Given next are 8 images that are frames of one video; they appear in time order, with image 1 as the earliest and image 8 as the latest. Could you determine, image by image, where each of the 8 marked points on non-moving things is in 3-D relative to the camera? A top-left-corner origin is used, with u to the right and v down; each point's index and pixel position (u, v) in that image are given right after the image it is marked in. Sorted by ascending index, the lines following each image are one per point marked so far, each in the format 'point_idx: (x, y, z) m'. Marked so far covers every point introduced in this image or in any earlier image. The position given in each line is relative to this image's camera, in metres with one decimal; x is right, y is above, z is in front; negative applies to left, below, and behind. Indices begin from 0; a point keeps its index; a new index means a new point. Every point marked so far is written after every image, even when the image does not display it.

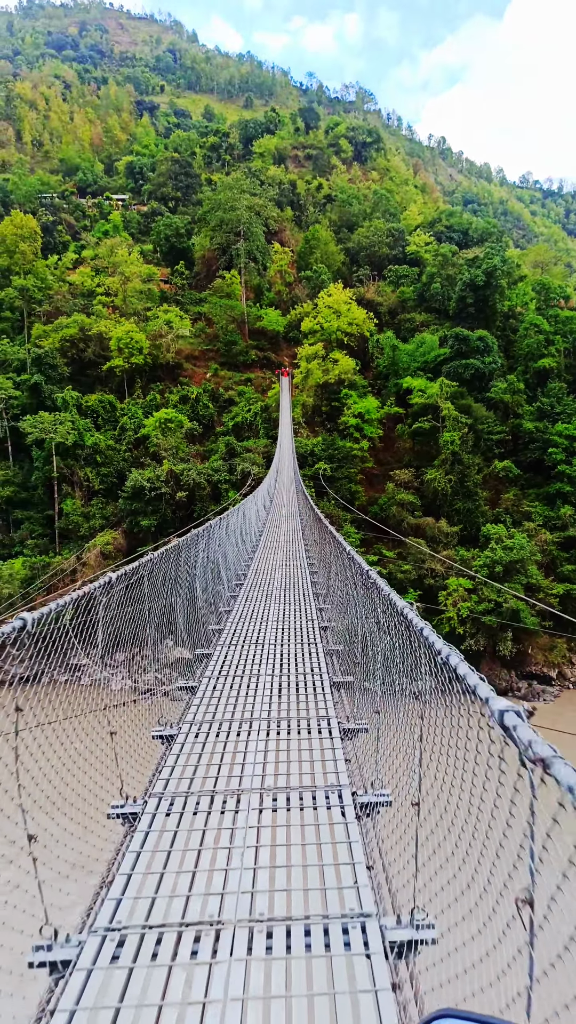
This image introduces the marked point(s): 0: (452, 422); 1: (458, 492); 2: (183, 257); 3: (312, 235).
0: (+2.8, +1.6, +12.9) m
1: (+2.8, +0.3, +12.4) m
2: (-2.8, +6.7, +19.7) m
3: (+0.6, +7.1, +19.1) m
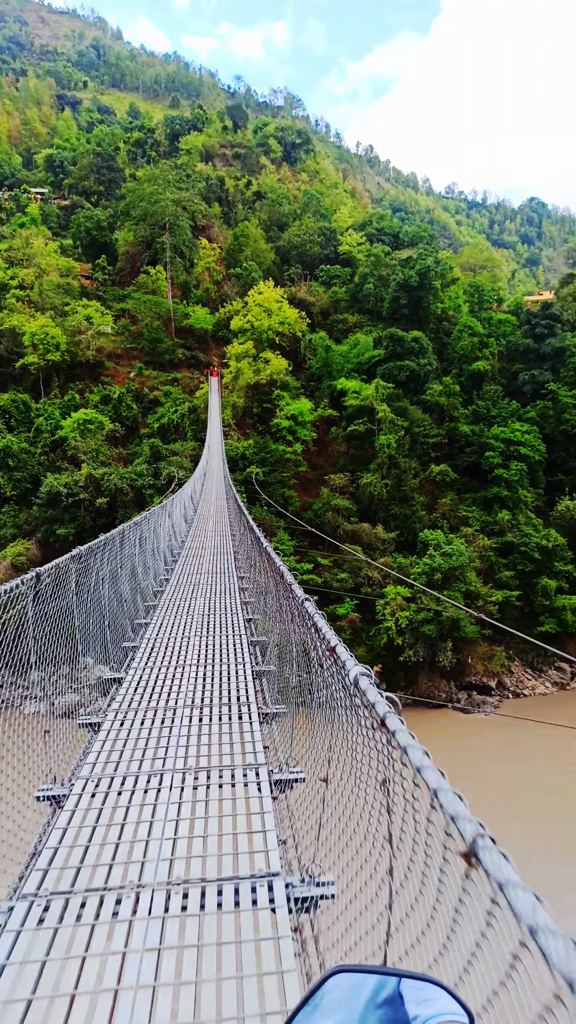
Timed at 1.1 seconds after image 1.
0: (+1.7, +1.5, +12.4) m
1: (+1.7, +0.2, +11.9) m
2: (-4.6, +6.5, +18.8) m
3: (-1.1, +6.9, +18.5) m
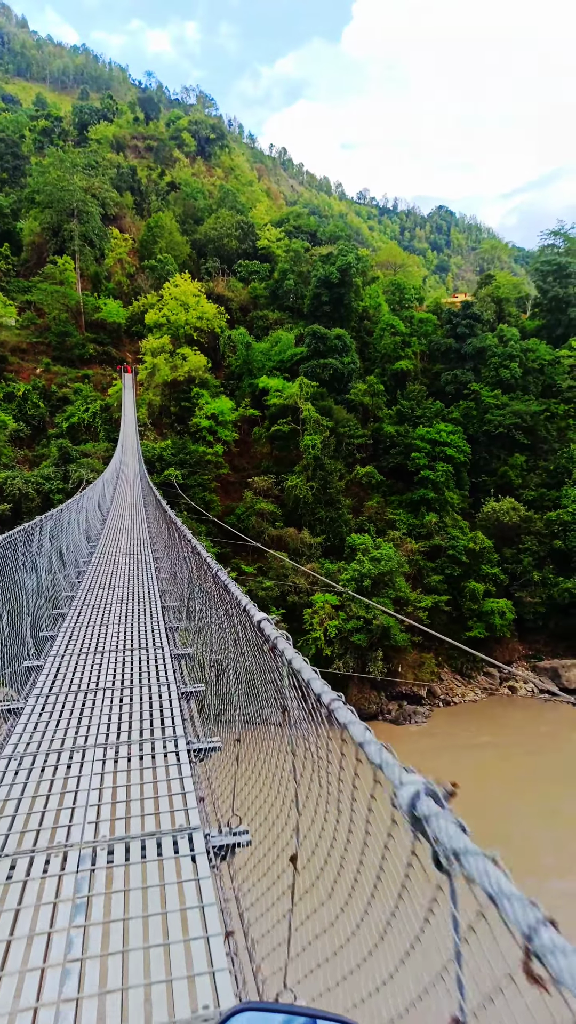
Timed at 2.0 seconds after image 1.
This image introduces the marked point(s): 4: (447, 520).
0: (+0.4, +1.4, +12.0) m
1: (+0.5, +0.2, +11.5) m
2: (-6.6, +6.4, +17.6) m
3: (-3.1, +6.8, +17.7) m
4: (+2.5, -0.1, +11.6) m
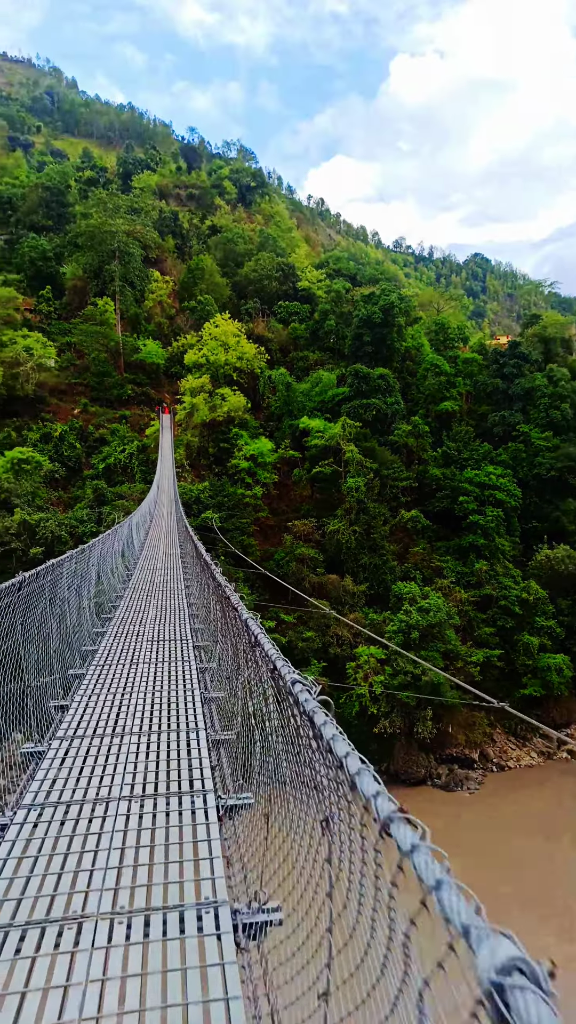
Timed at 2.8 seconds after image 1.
0: (+1.0, +0.7, +11.5) m
1: (+1.1, -0.5, +10.9) m
2: (-5.6, +5.4, +17.7) m
3: (-2.2, +5.8, +17.7) m
4: (+3.1, -0.8, +11.0) m
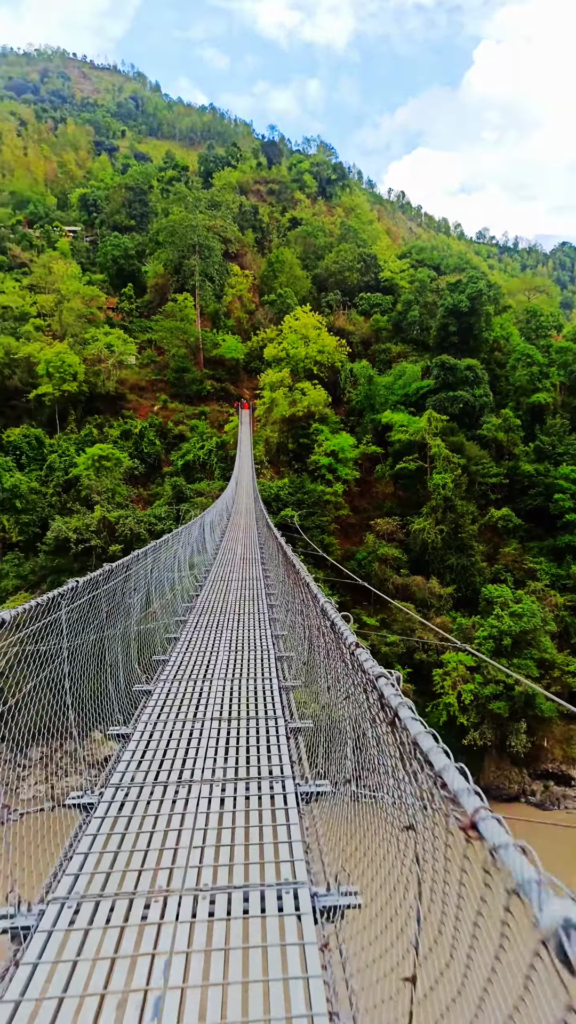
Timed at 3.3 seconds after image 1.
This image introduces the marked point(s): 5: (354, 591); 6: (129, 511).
0: (+2.2, +0.7, +11.0) m
1: (+2.2, -0.4, +10.4) m
2: (-3.7, +5.5, +17.8) m
3: (-0.3, +5.9, +17.4) m
4: (+4.2, -0.8, +10.2) m
5: (+1.0, -1.1, +10.9) m
6: (-2.2, 0.0, +10.2) m
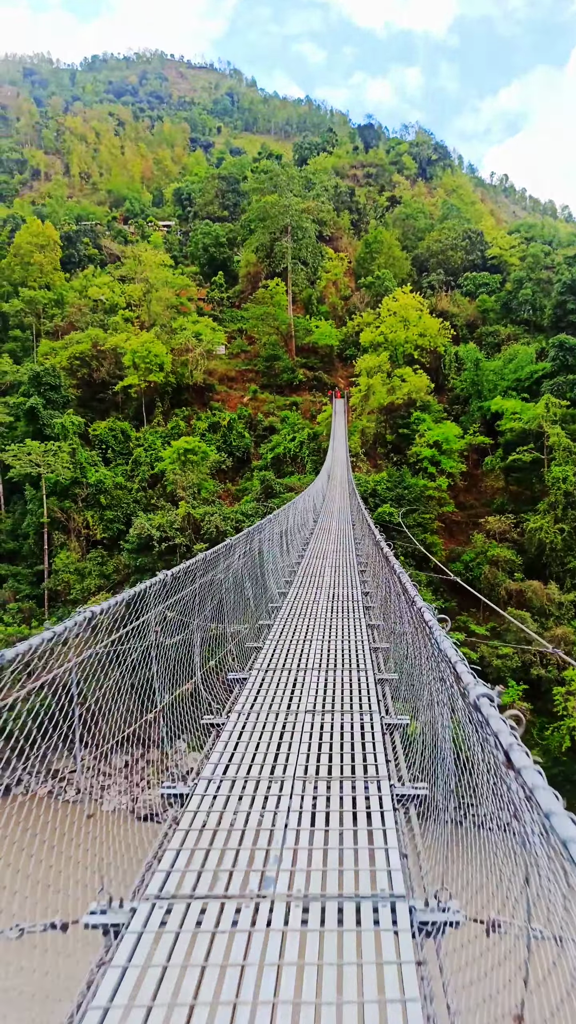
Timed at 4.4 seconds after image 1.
0: (+3.5, +0.8, +9.7) m
1: (+3.5, -0.4, +9.1) m
2: (-1.5, +5.5, +17.3) m
3: (+1.9, +6.0, +16.4) m
4: (+5.4, -0.8, +8.8) m
5: (+2.2, -1.1, +9.8) m
6: (-0.9, +0.1, +9.5) m
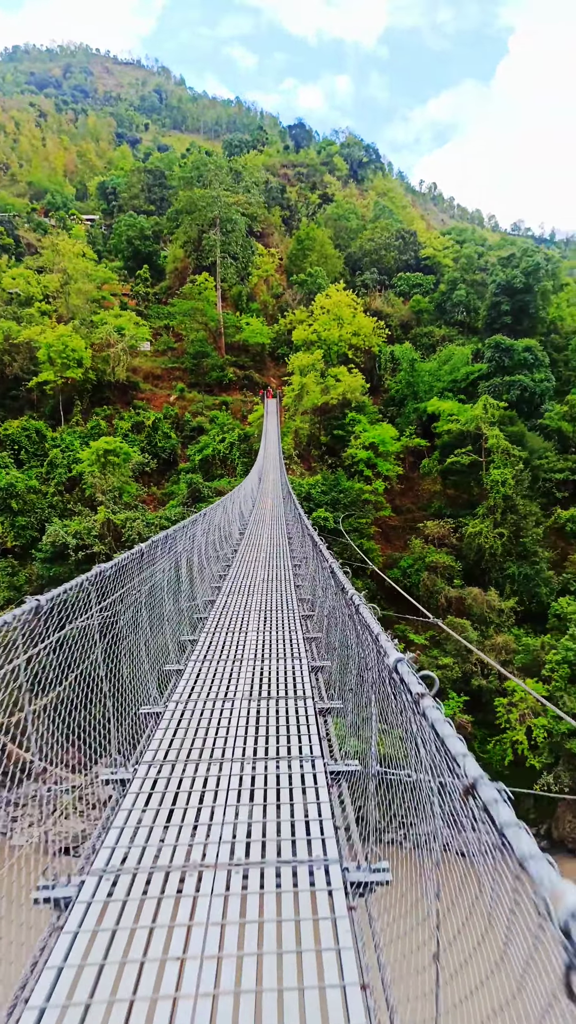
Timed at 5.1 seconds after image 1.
0: (+2.7, +0.7, +9.4) m
1: (+2.6, -0.5, +8.8) m
2: (-3.0, +5.4, +16.5) m
3: (+0.4, +5.8, +16.0) m
4: (+4.6, -0.8, +8.6) m
5: (+1.4, -1.2, +9.4) m
6: (-1.8, 0.0, +8.8) m
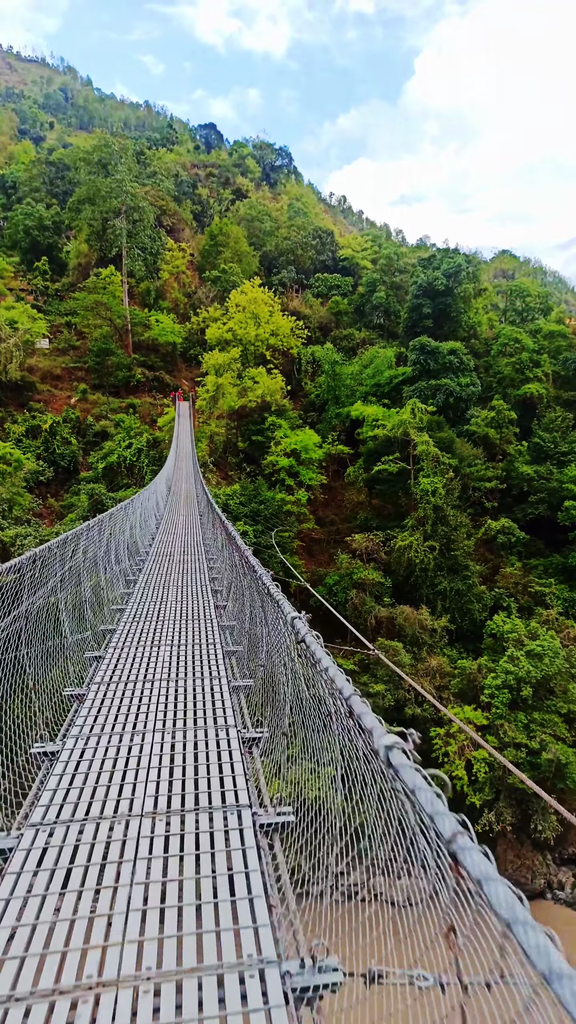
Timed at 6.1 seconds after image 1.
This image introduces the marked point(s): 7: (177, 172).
0: (+1.7, +0.6, +8.9) m
1: (+1.7, -0.6, +8.3) m
2: (-4.9, +5.2, +15.3) m
3: (-1.4, +5.6, +15.2) m
4: (+3.7, -0.9, +8.3) m
5: (+0.4, -1.3, +8.7) m
6: (-2.7, -0.2, +7.7) m
7: (-3.0, +8.9, +19.9) m
